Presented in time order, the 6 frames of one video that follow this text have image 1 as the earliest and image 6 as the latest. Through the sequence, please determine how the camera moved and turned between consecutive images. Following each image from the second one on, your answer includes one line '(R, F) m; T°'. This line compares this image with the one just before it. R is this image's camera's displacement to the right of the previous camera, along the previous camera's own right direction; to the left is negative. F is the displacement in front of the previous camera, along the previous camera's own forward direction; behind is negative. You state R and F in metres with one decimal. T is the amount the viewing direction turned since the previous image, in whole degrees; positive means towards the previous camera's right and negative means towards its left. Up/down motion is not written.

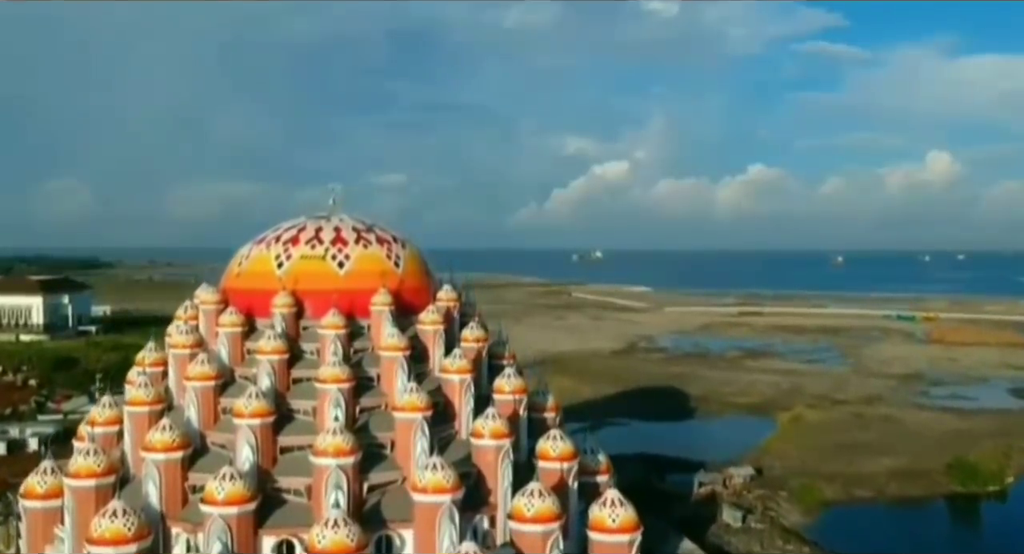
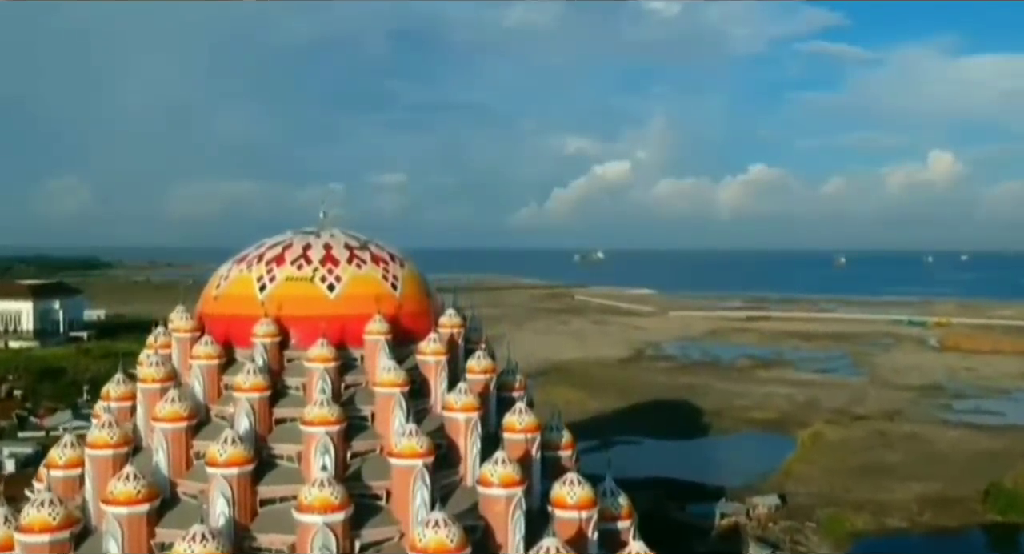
(-0.1, +1.7) m; 0°
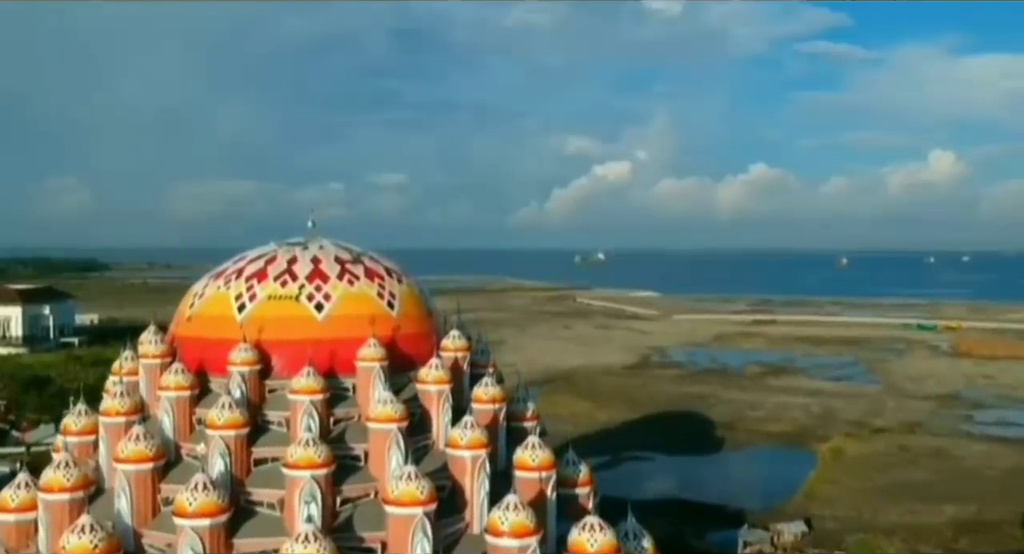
(-0.1, +1.5) m; 0°
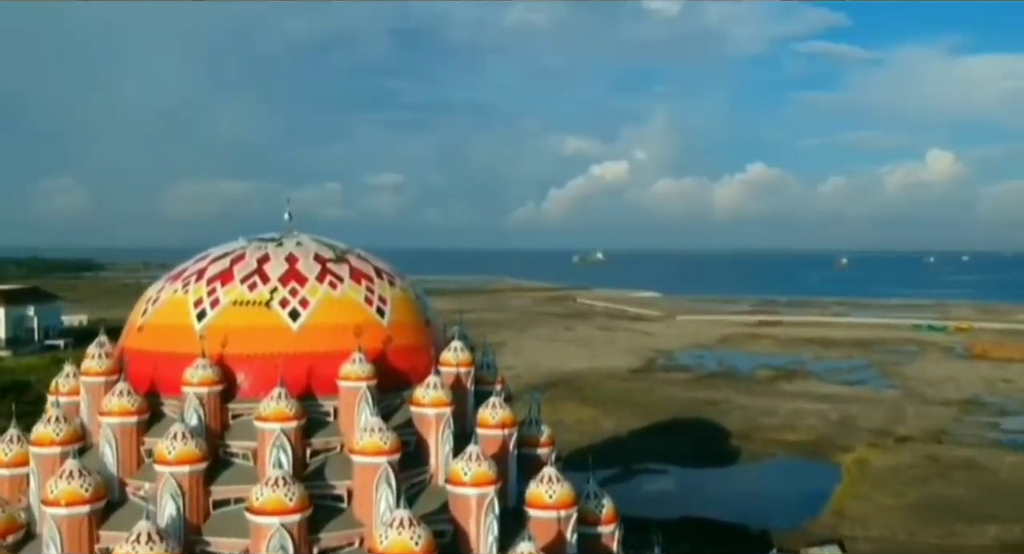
(-0.1, +1.9) m; 0°
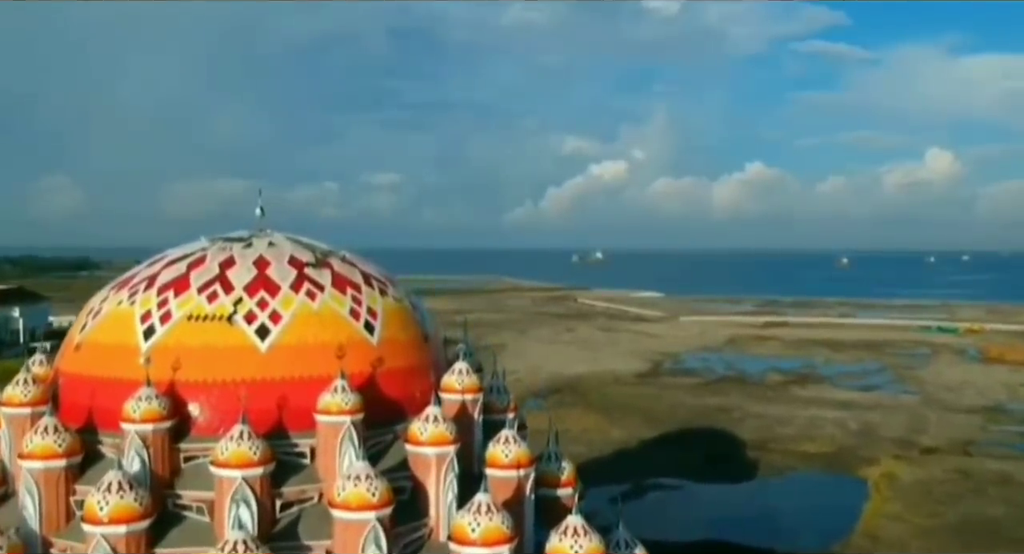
(-0.2, +1.8) m; 0°
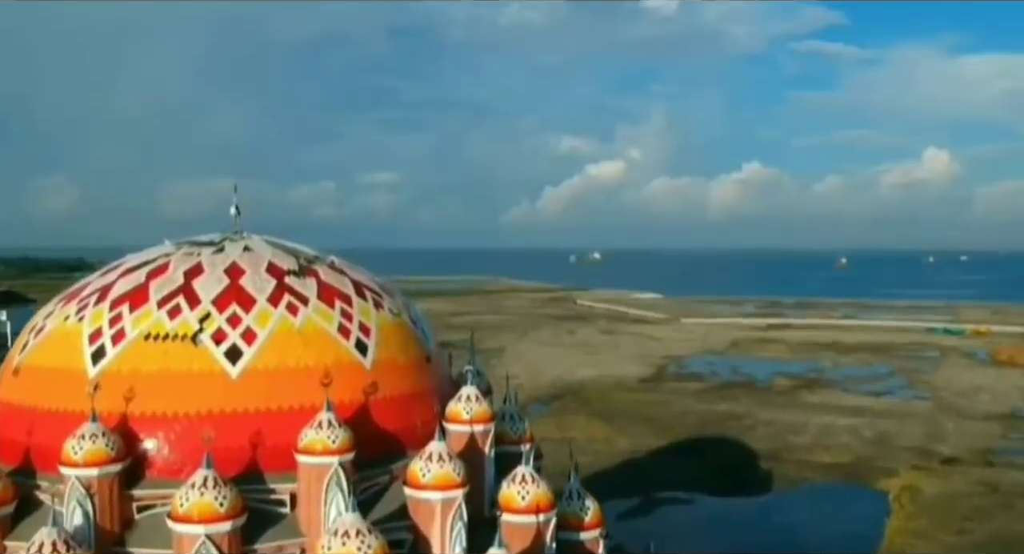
(-0.1, +1.3) m; 0°
